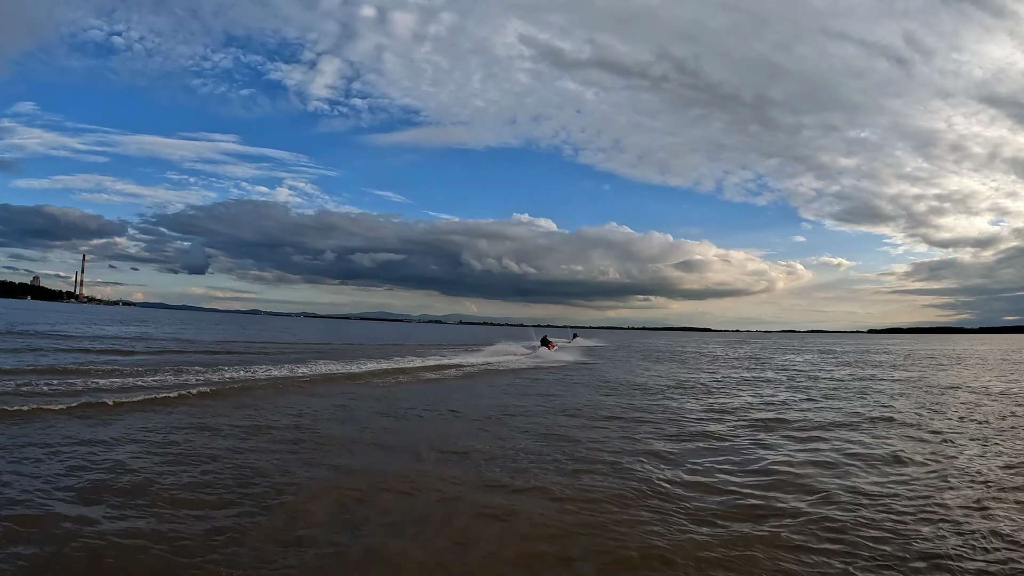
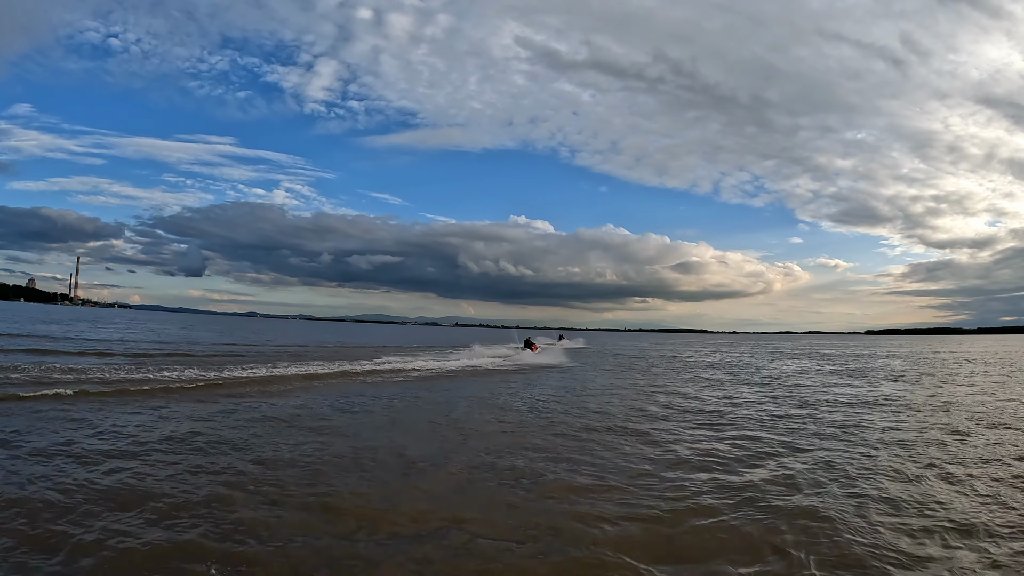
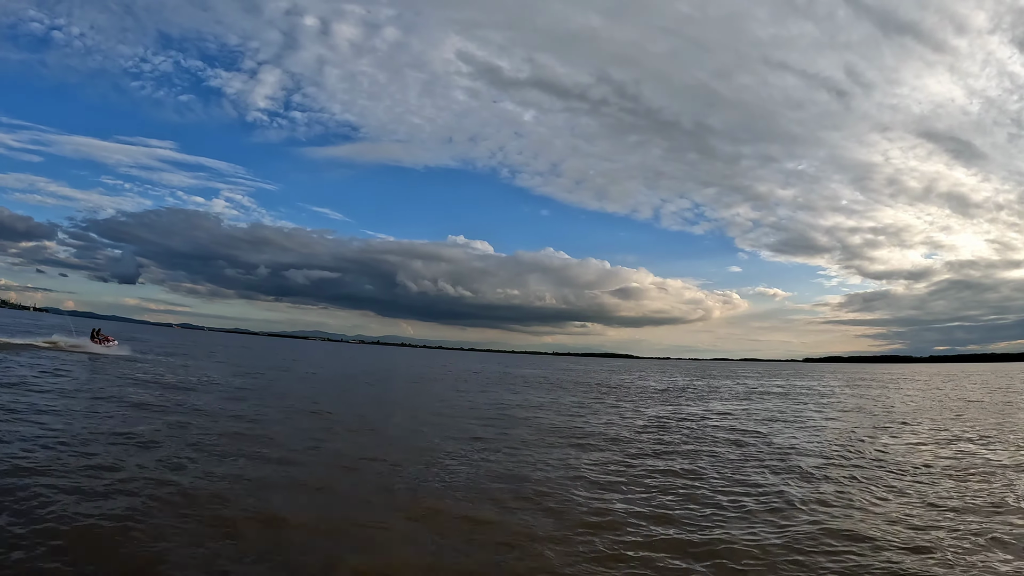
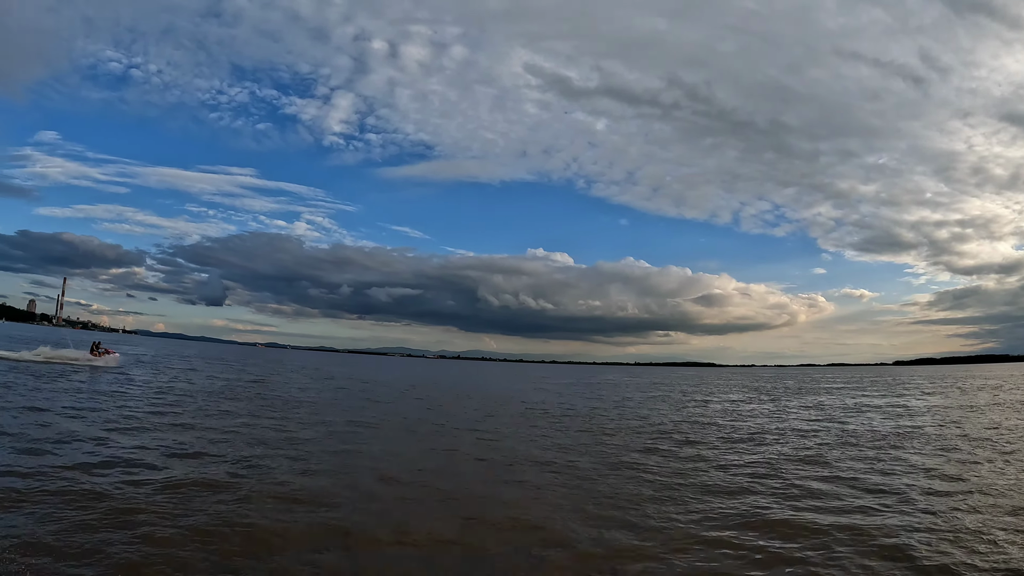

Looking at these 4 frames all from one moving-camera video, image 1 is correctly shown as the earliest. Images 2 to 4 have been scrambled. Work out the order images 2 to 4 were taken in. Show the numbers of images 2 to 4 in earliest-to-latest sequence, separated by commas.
2, 3, 4
